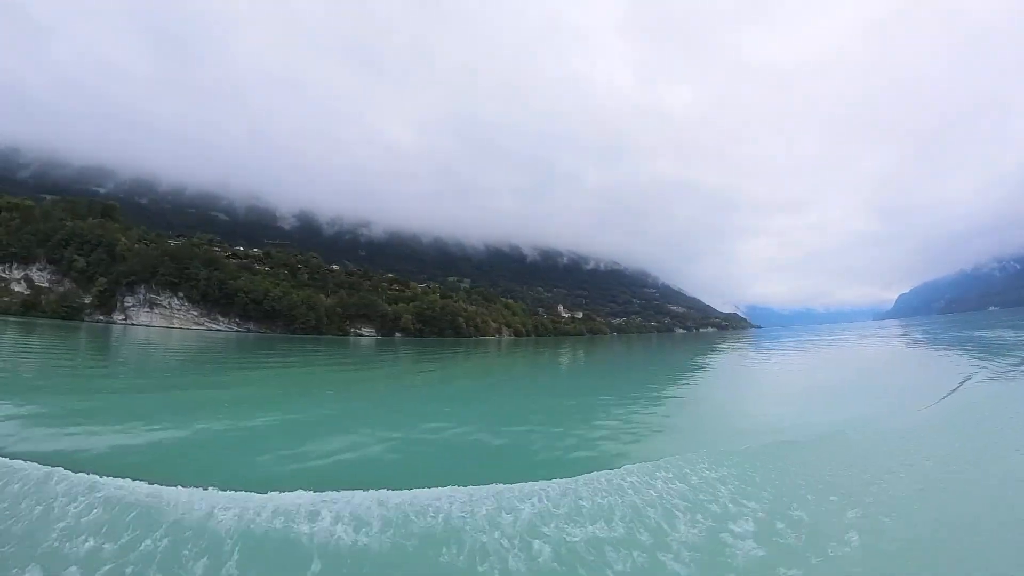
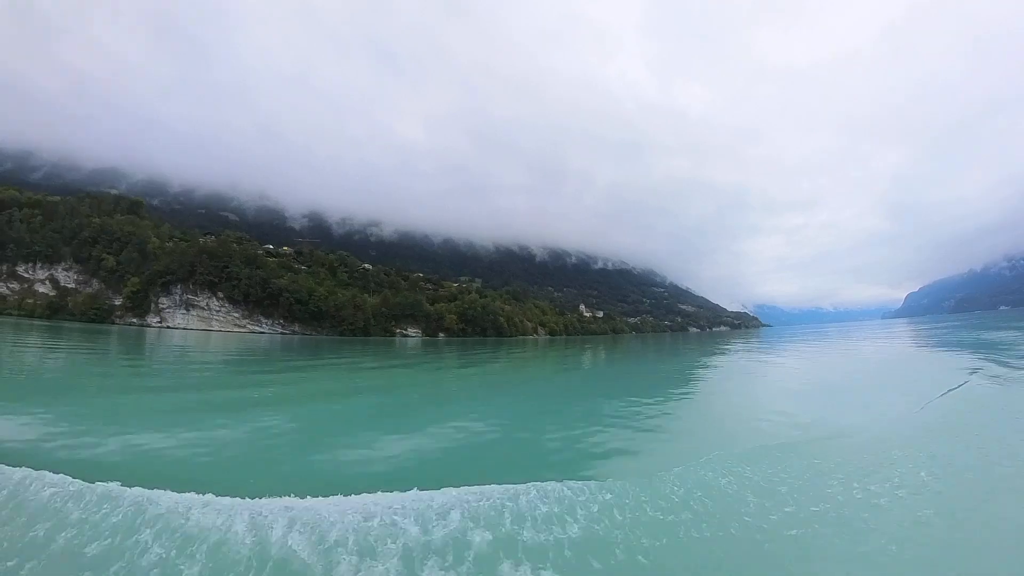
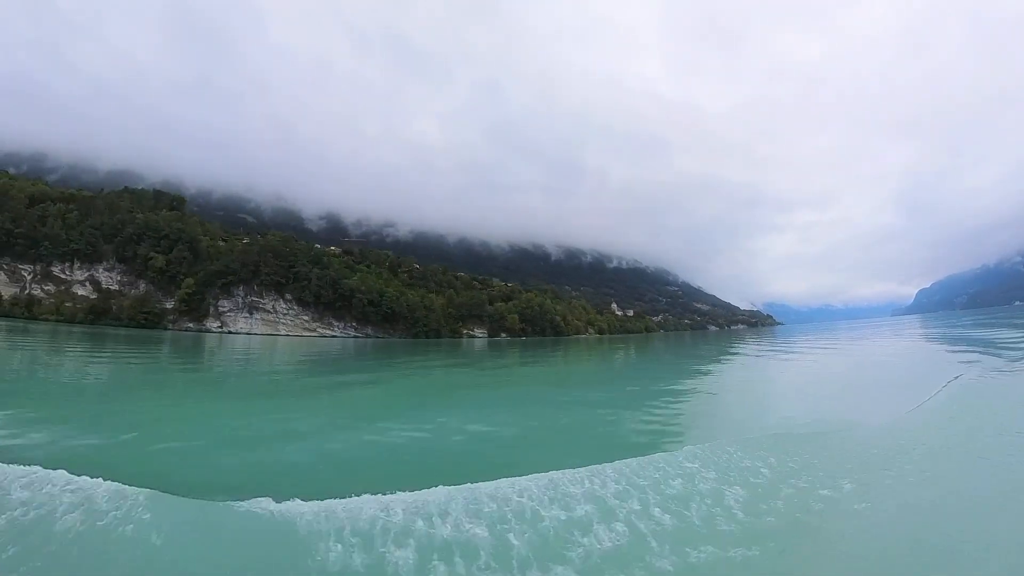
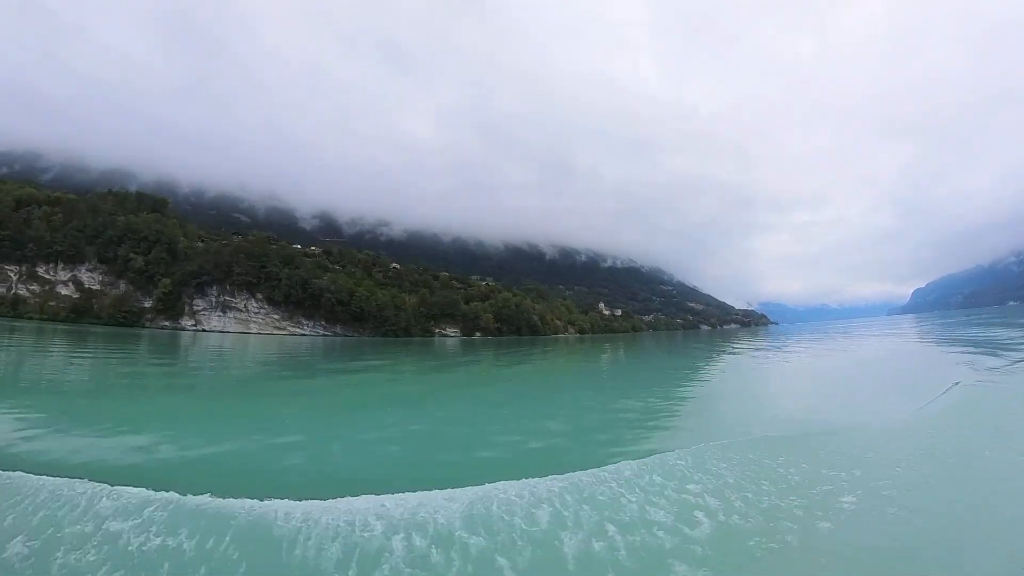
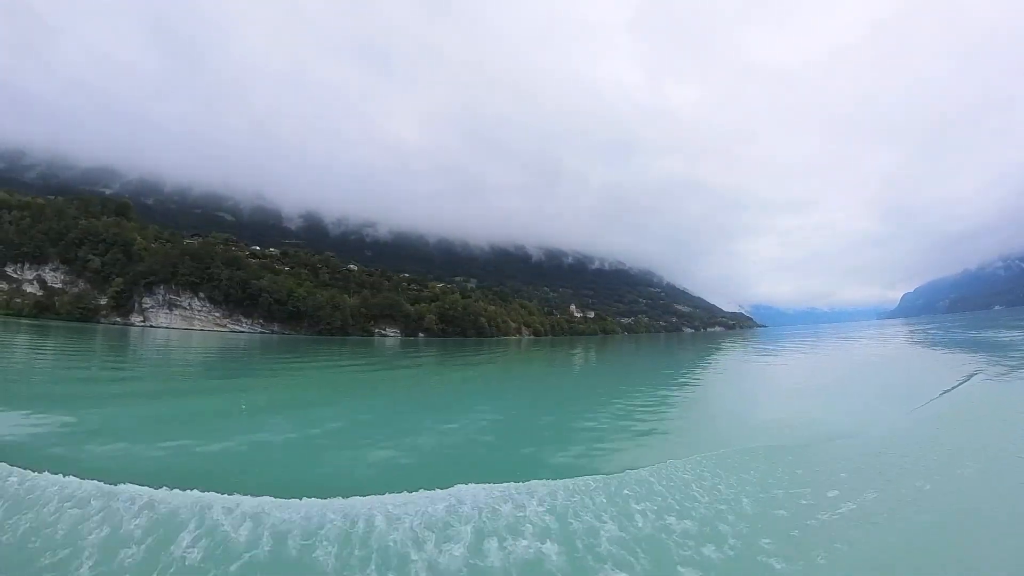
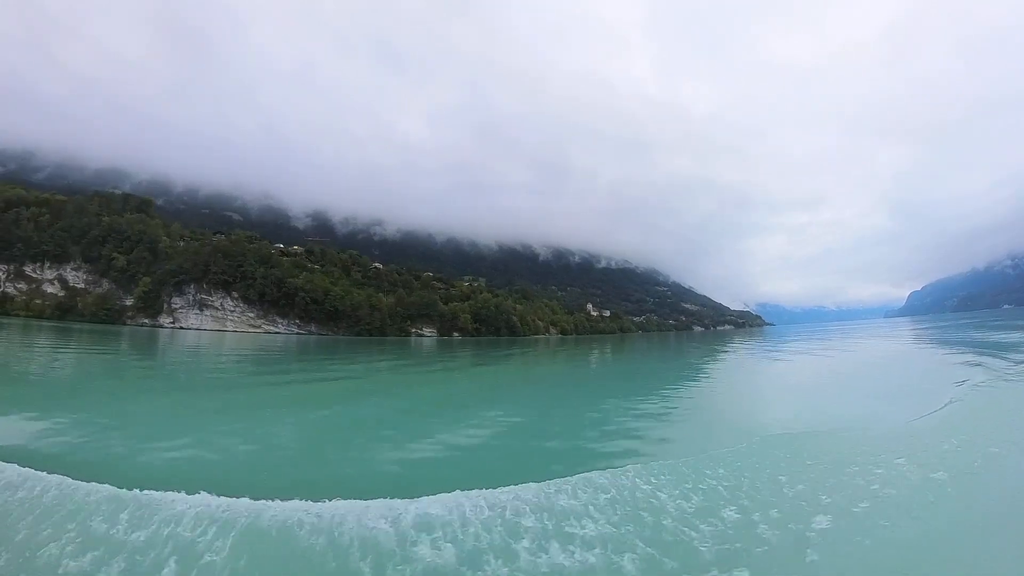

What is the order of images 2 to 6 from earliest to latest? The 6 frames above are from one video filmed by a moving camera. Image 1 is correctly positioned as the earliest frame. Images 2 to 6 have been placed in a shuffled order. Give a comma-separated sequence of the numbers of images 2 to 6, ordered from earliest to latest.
5, 2, 6, 4, 3
